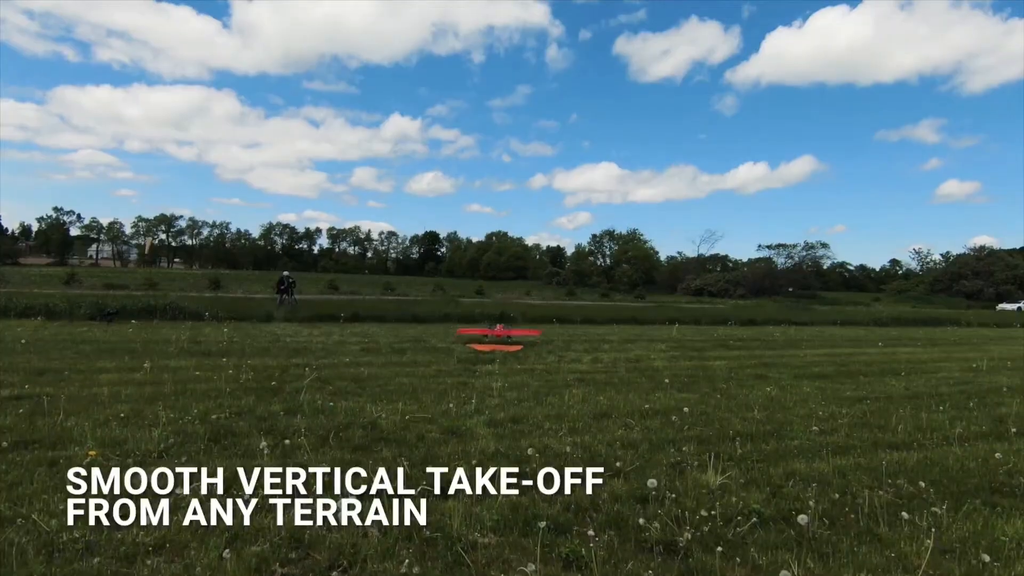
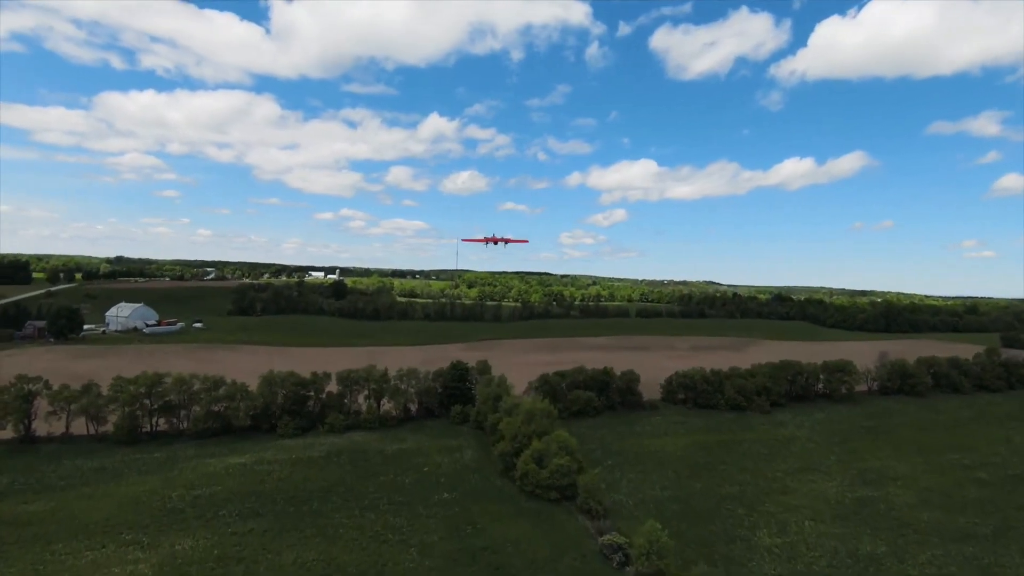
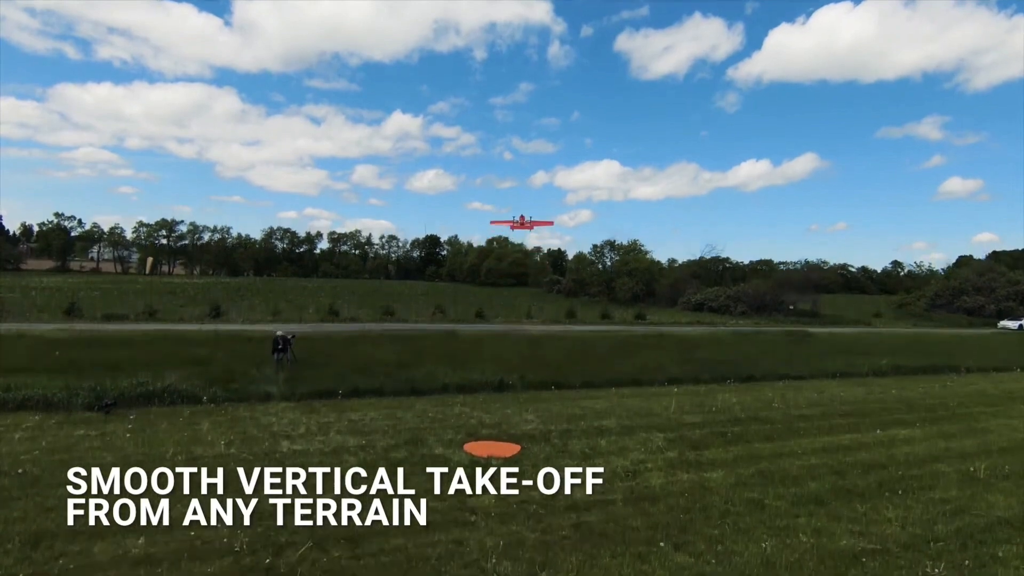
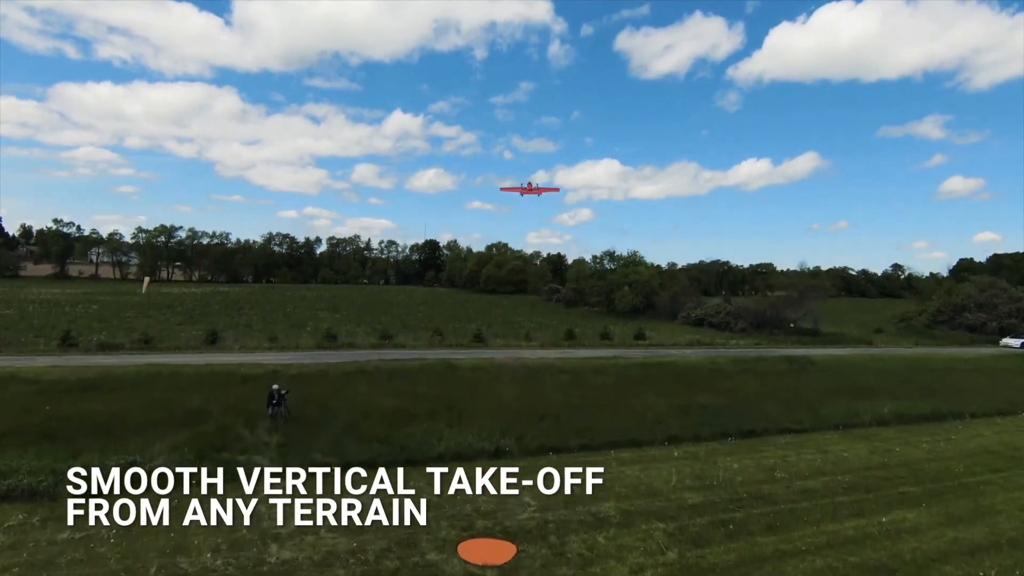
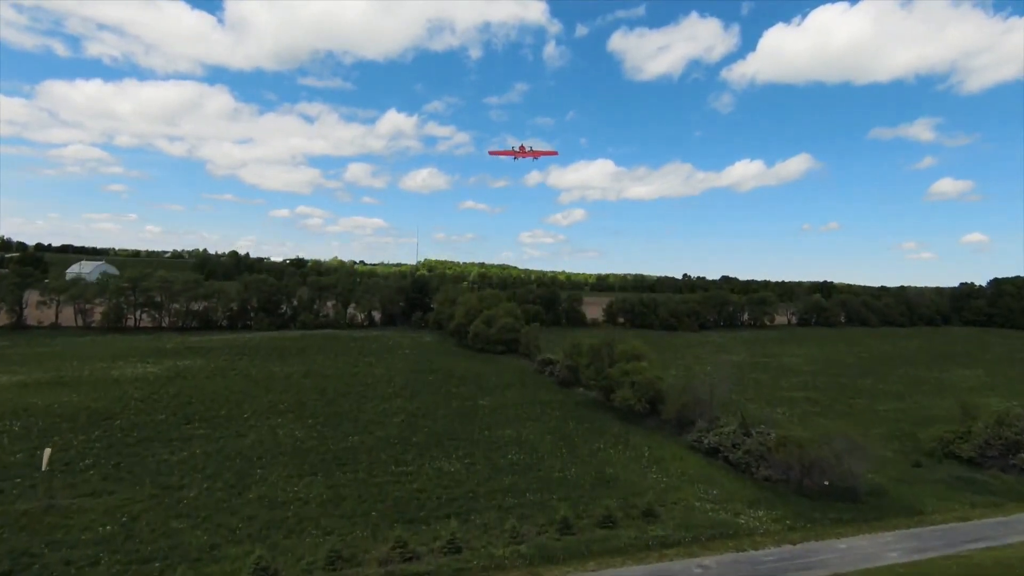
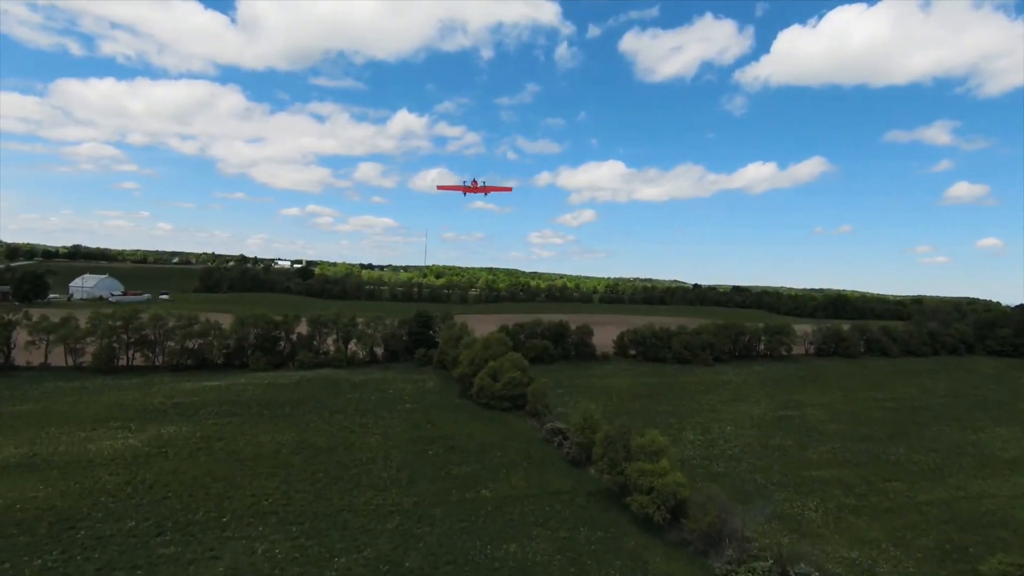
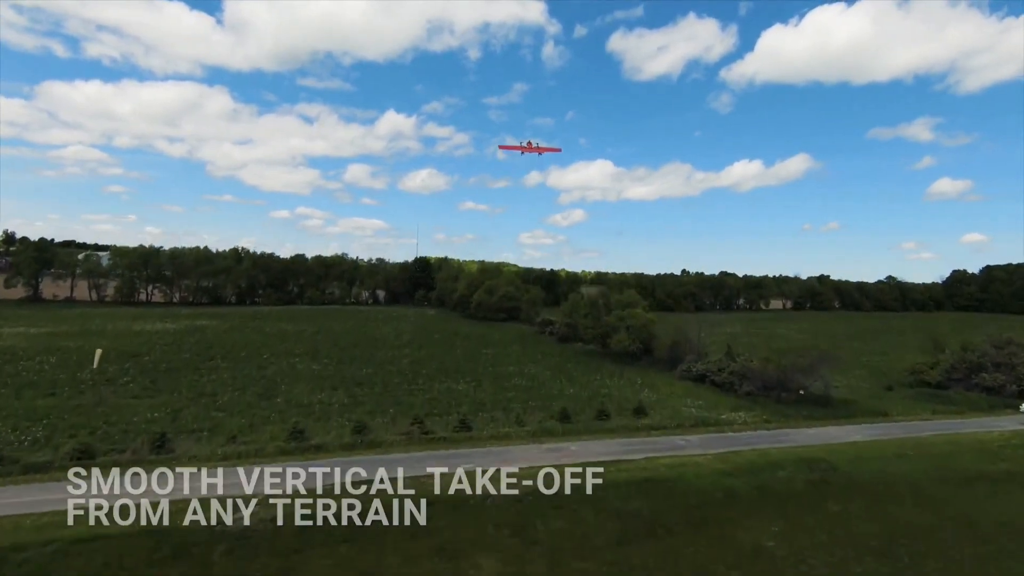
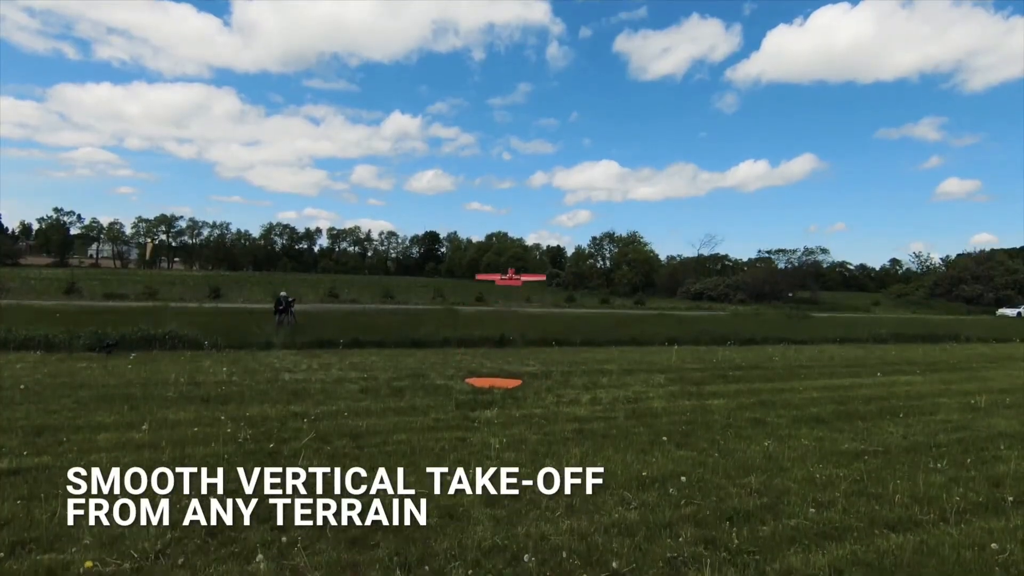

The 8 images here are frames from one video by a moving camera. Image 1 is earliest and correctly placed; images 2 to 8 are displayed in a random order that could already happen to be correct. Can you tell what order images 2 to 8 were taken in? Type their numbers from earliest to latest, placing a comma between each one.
8, 3, 4, 7, 5, 6, 2
